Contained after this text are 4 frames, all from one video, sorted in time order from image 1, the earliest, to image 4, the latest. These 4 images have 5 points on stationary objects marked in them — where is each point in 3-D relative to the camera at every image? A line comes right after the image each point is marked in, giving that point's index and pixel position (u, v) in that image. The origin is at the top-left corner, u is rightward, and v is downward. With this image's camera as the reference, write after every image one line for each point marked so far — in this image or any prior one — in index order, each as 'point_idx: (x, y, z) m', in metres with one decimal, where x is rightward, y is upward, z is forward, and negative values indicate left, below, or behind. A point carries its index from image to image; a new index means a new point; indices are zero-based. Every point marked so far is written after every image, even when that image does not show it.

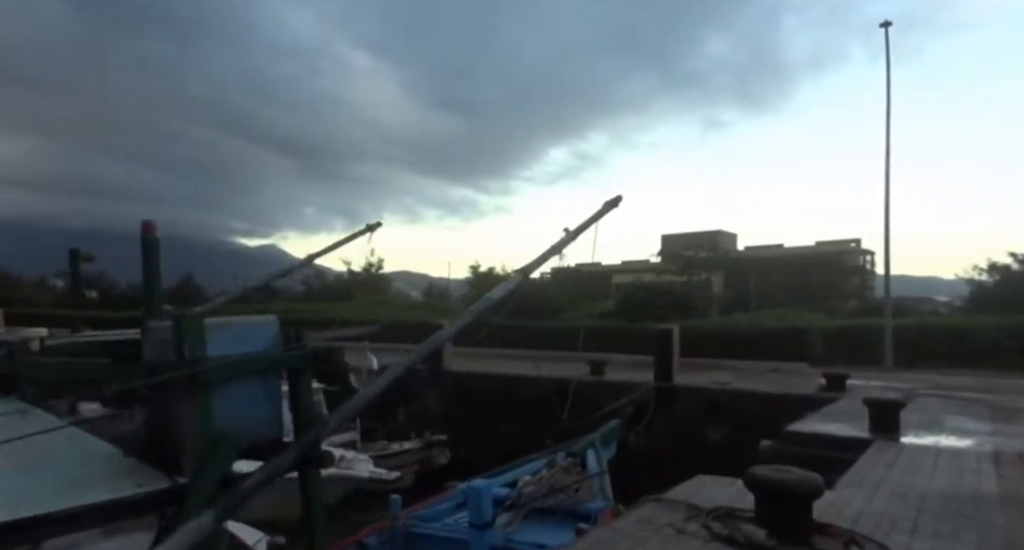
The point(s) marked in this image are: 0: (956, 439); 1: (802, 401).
0: (+4.7, -1.7, +7.5) m
1: (+4.7, -2.0, +11.4) m
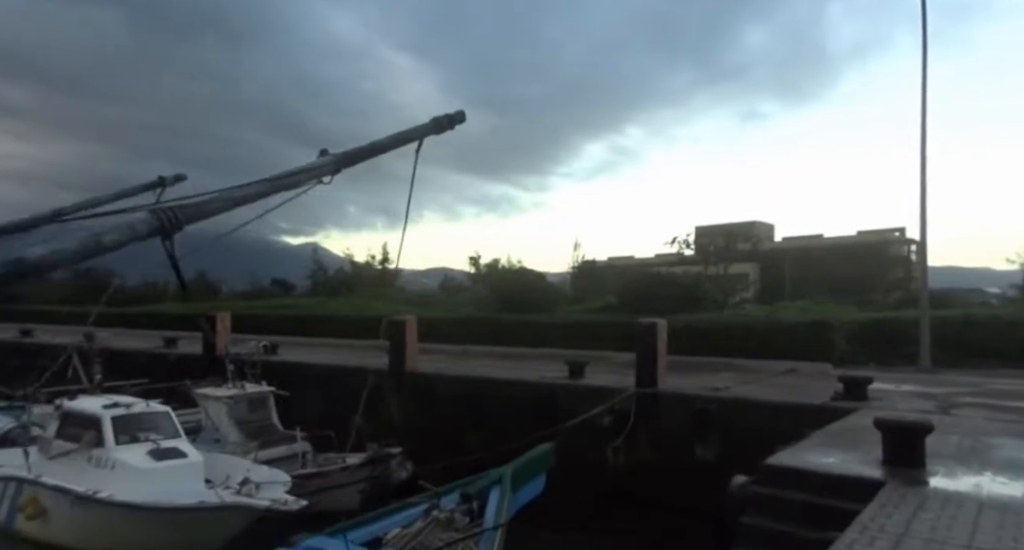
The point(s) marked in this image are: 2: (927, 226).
0: (+3.6, -1.5, +5.2) m
1: (+3.9, -1.8, +9.1) m
2: (+10.4, +1.2, +17.7) m
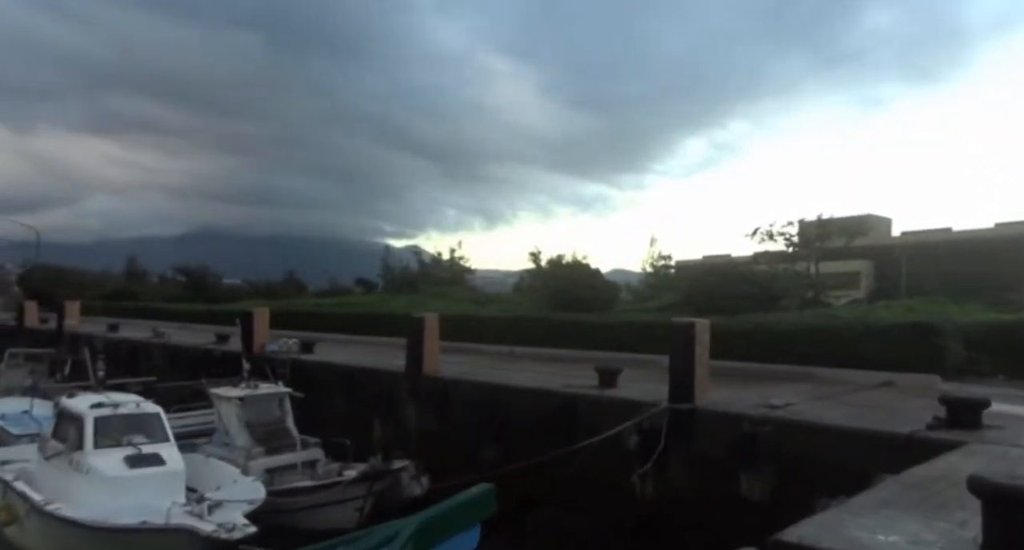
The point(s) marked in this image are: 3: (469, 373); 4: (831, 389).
0: (+2.9, -1.3, +2.9) m
1: (+3.6, -1.6, +6.7) m
2: (+11.3, +1.4, +14.4) m
3: (-0.8, -1.7, +12.5) m
4: (+4.7, -1.7, +10.6) m
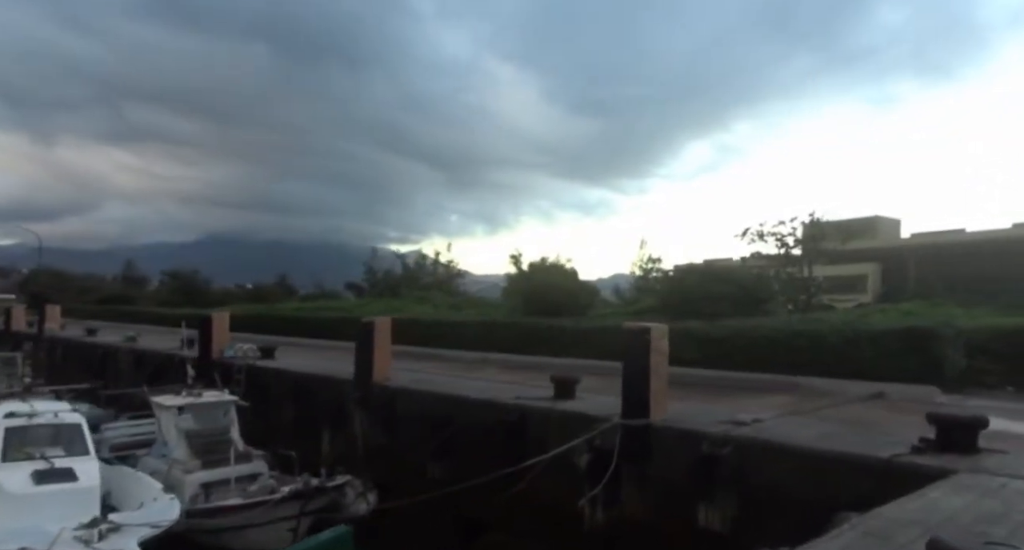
0: (+2.1, -1.3, +1.9) m
1: (+2.9, -1.6, +5.8) m
2: (+10.6, +1.3, +13.5) m
3: (-1.5, -1.7, +11.6) m
4: (+4.0, -1.7, +9.6) m
